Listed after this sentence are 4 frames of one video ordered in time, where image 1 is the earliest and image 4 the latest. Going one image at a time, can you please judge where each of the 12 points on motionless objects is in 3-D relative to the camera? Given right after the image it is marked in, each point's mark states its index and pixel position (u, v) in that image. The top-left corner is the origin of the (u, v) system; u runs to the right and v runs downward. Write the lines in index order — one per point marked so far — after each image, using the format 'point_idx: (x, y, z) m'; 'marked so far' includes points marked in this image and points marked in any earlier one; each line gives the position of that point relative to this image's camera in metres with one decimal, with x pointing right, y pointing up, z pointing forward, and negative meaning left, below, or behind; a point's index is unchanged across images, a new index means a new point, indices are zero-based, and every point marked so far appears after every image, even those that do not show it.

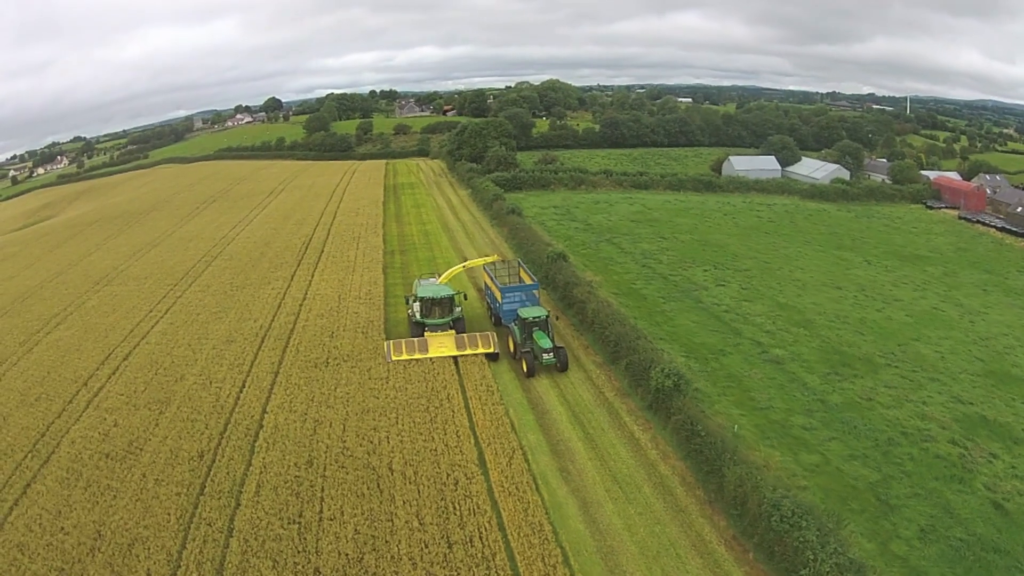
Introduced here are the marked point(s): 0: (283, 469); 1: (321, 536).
0: (-5.1, -4.0, +14.8) m
1: (-3.7, -4.9, +13.1) m
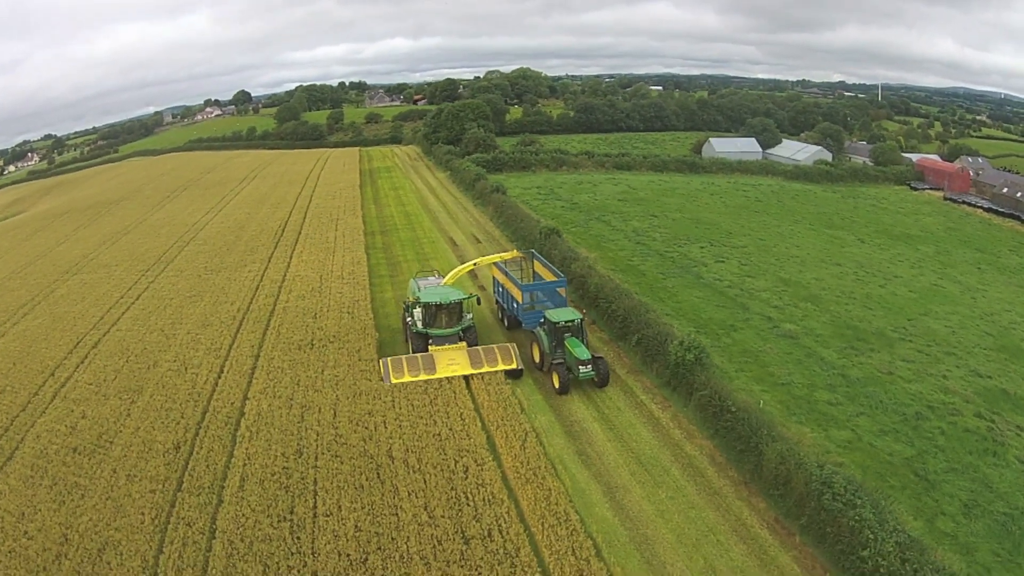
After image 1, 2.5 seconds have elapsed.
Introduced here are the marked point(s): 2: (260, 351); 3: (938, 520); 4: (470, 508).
0: (-4.8, -3.4, +12.9) m
1: (-3.3, -4.2, +11.2) m
2: (-6.4, -1.5, +16.5) m
3: (+9.2, -5.1, +14.0) m
4: (-0.8, -4.0, +12.0) m
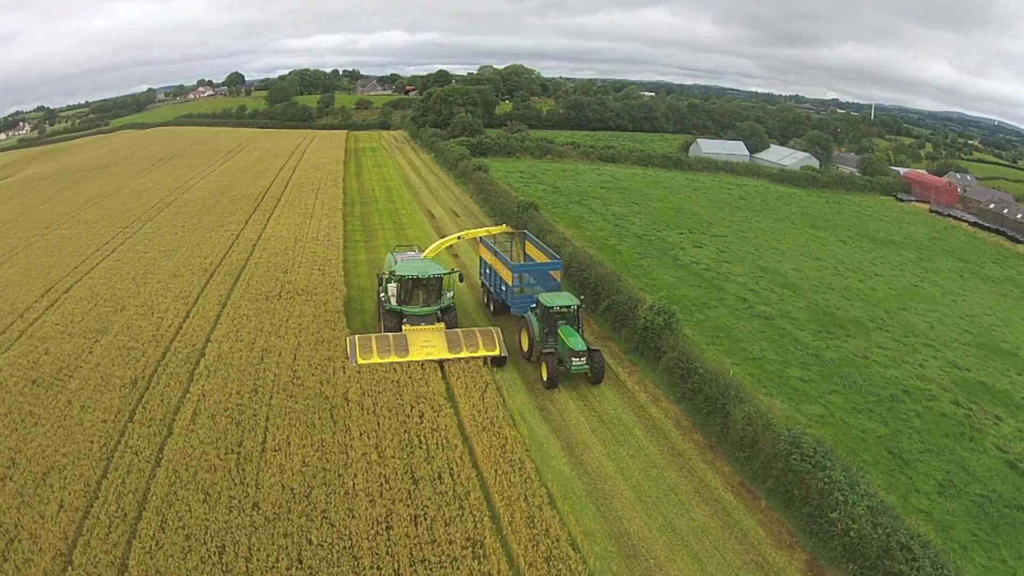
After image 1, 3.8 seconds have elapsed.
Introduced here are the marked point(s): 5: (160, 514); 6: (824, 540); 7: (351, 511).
0: (-5.6, -2.1, +12.9) m
1: (-4.2, -3.0, +11.2) m
2: (-7.1, -0.3, +16.5) m
3: (+8.3, -4.3, +14.0) m
4: (-1.6, -2.9, +11.9) m
5: (-5.4, -3.5, +10.2) m
6: (+5.5, -4.4, +11.5) m
7: (-2.5, -3.5, +10.4) m
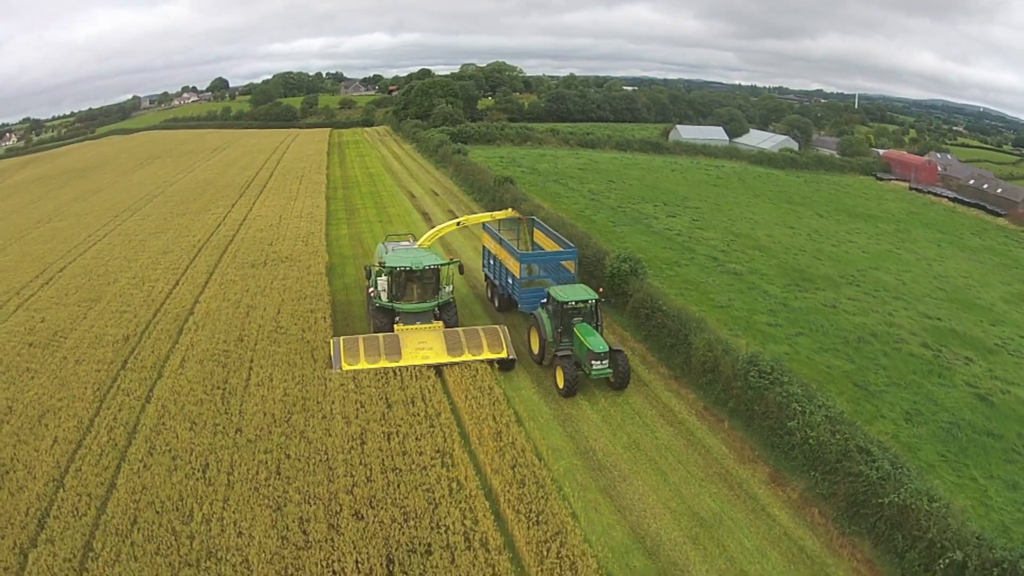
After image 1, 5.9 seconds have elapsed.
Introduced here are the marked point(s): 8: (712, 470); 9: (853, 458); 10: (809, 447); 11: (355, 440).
0: (-6.2, -1.2, +13.6) m
1: (-4.8, -1.9, +11.8) m
2: (-7.8, +0.4, +17.3) m
3: (+7.8, -2.8, +14.6) m
4: (-2.2, -1.8, +12.6) m
5: (-6.0, -2.5, +10.8) m
6: (+4.9, -3.0, +12.1) m
7: (-3.1, -2.4, +11.0) m
8: (+3.6, -3.3, +11.9) m
9: (+5.6, -2.8, +11.0) m
10: (+5.2, -2.8, +11.6) m
11: (-2.6, -2.5, +10.8) m
